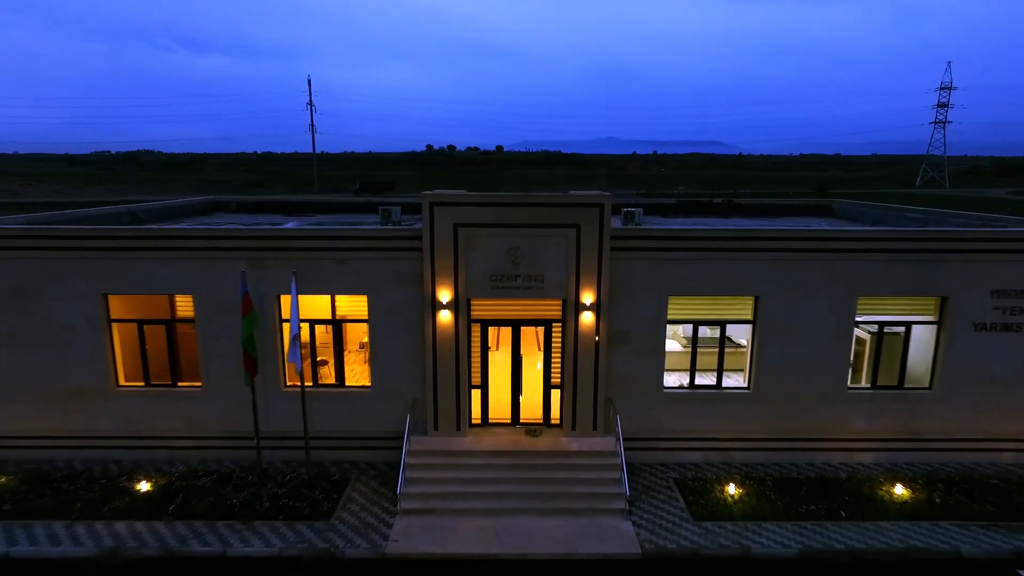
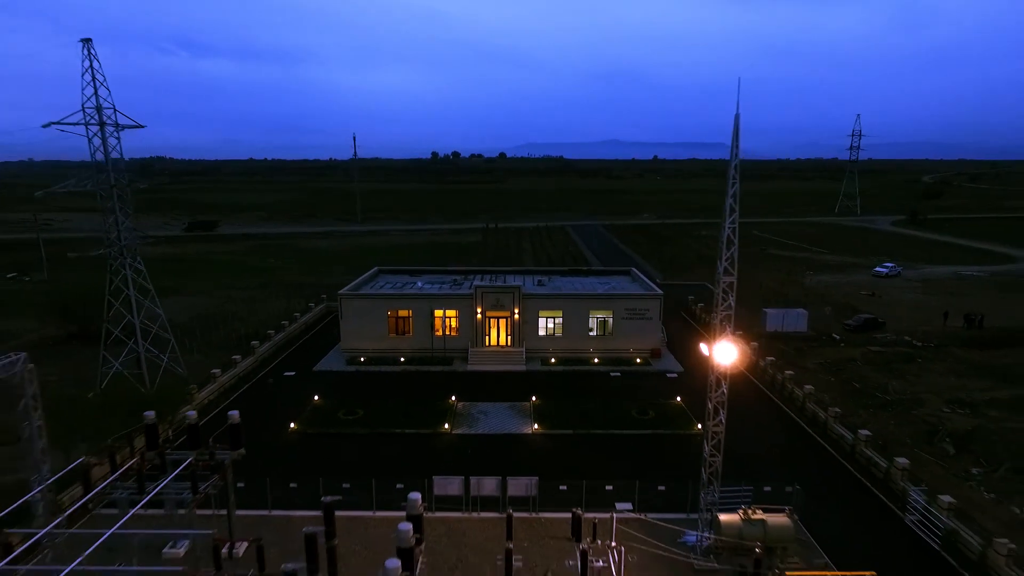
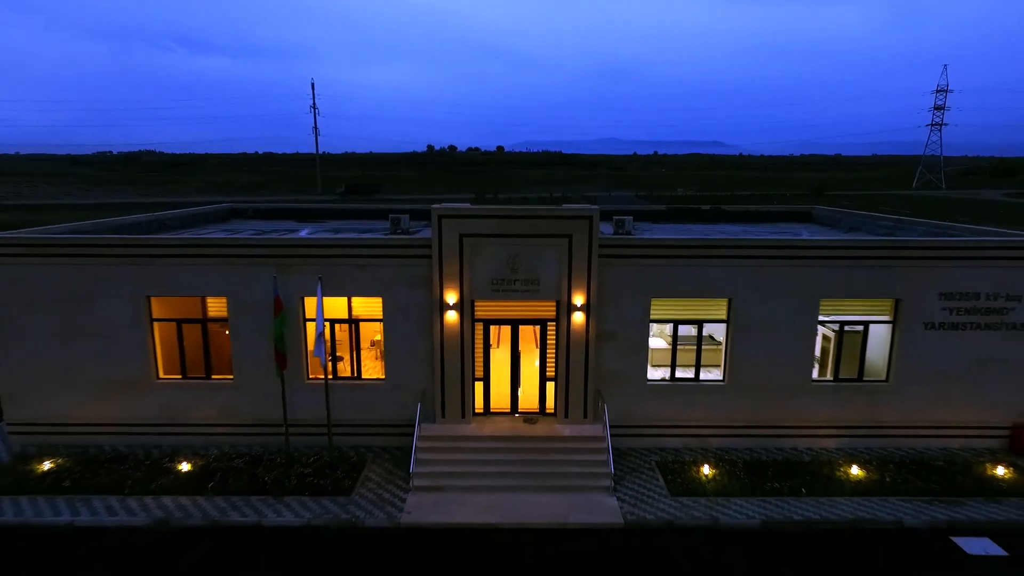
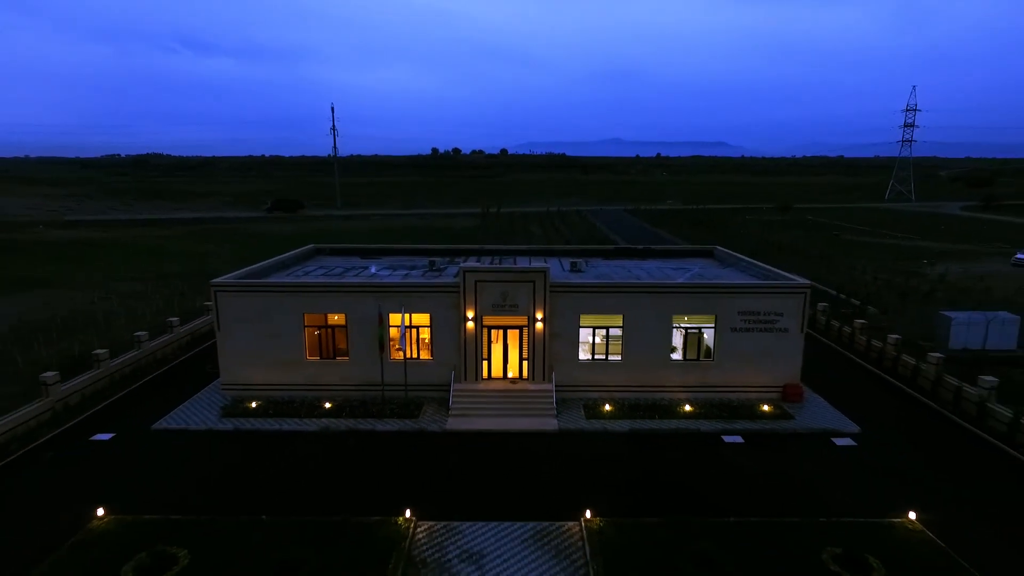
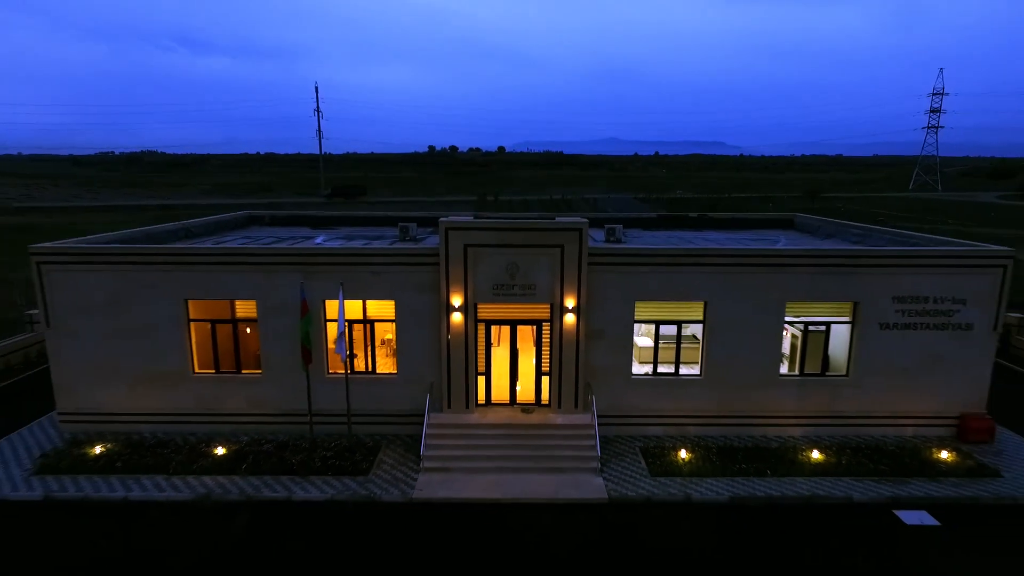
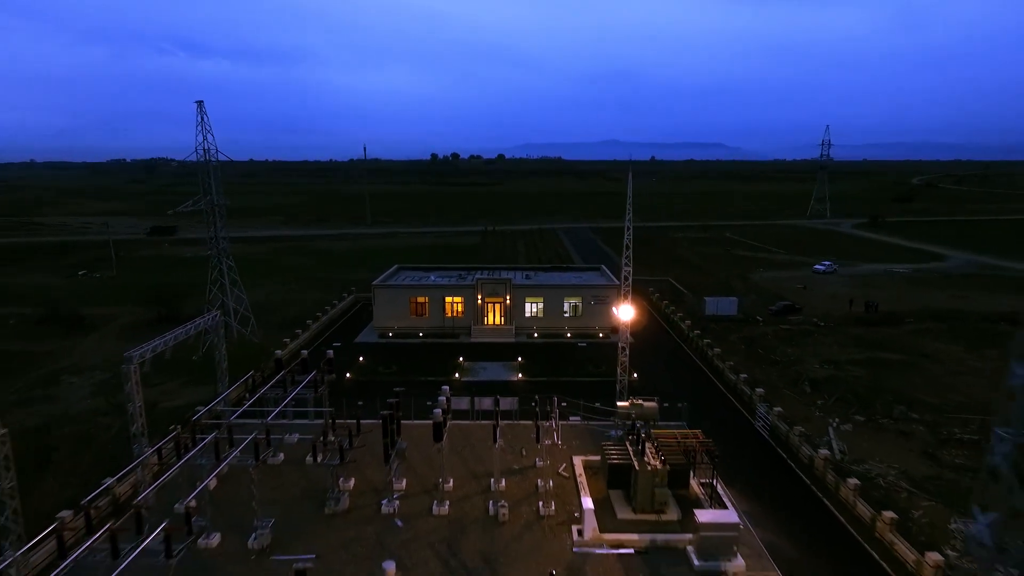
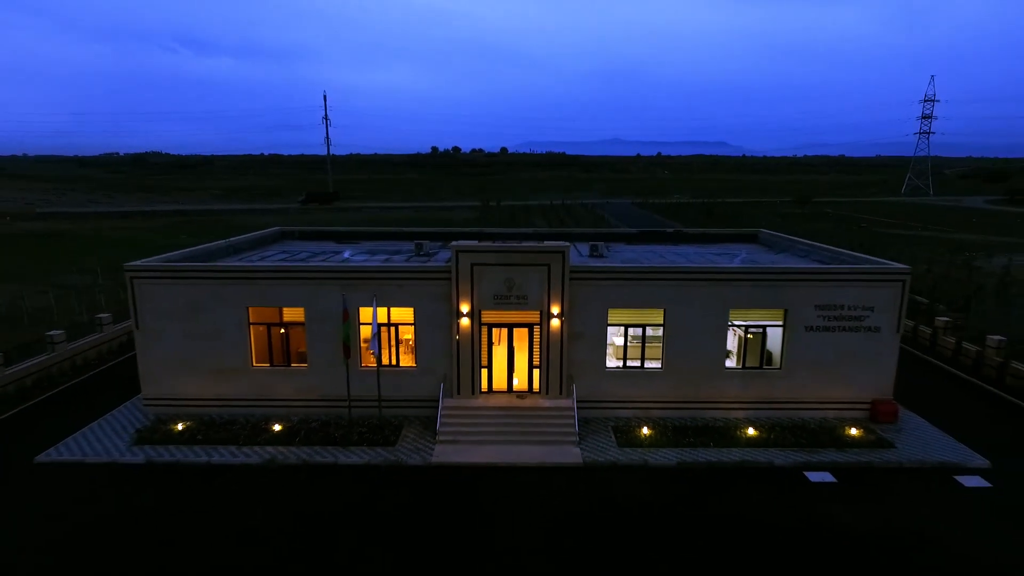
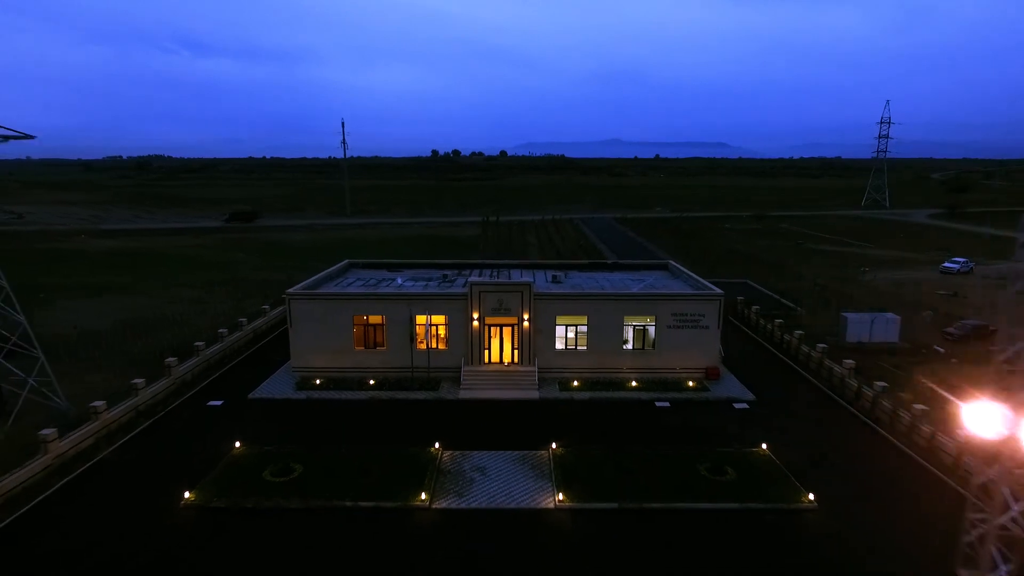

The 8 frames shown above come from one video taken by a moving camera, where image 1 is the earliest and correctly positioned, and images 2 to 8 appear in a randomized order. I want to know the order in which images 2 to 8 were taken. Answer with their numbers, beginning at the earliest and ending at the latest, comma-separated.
3, 5, 7, 4, 8, 2, 6
